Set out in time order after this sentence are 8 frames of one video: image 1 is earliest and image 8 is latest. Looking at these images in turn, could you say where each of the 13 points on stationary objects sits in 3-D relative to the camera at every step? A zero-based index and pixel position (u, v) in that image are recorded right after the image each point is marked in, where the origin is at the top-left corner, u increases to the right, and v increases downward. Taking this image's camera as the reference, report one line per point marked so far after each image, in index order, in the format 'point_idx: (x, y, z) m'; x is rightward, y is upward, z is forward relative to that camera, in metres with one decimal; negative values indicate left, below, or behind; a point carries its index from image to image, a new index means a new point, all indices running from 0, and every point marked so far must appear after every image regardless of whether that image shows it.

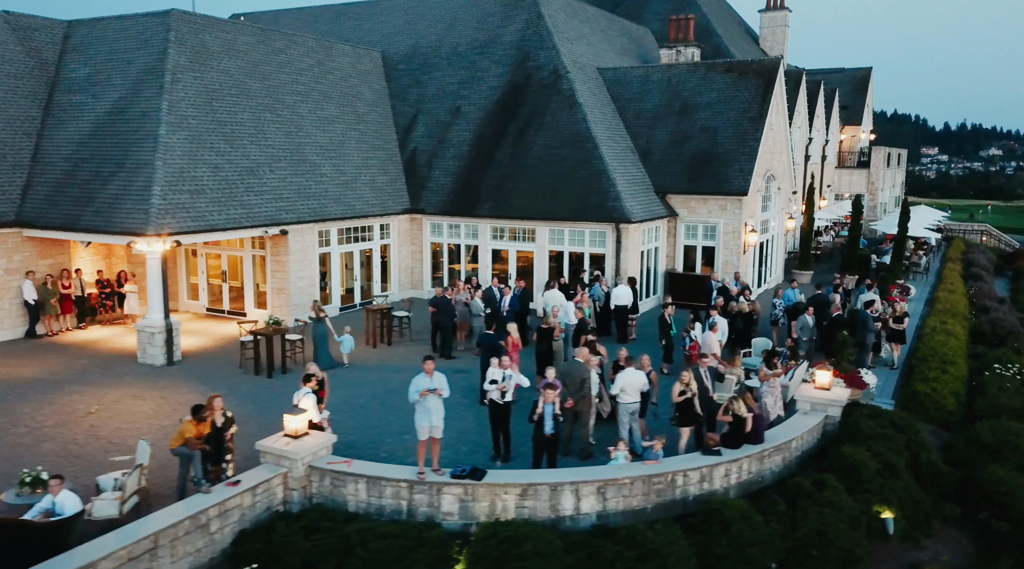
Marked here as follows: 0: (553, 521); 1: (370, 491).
0: (+0.6, -3.4, +12.0) m
1: (-2.1, -3.0, +12.2) m
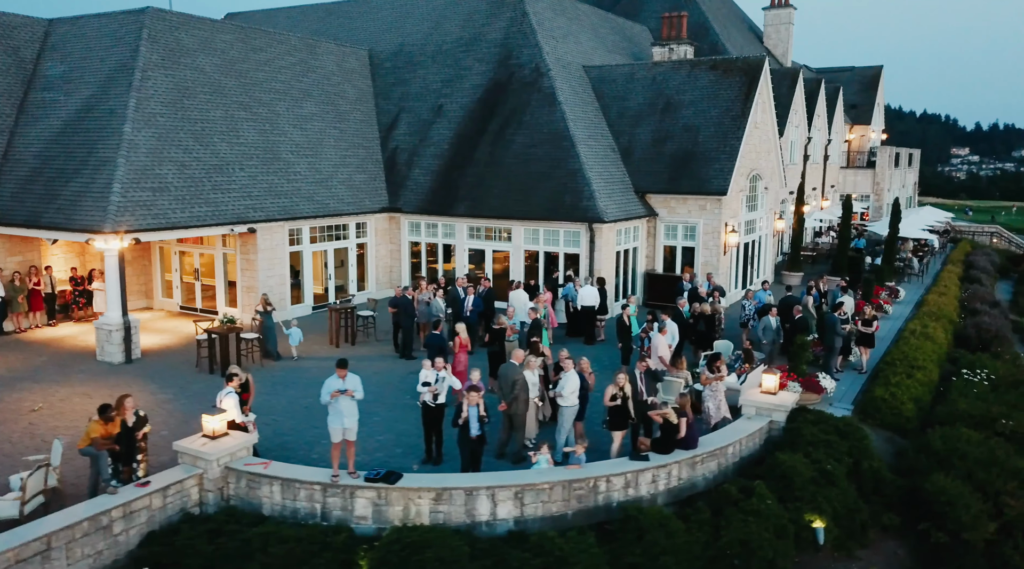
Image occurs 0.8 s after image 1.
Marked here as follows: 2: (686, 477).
0: (-0.6, -3.4, +11.7) m
1: (-3.2, -3.0, +12.0) m
2: (+2.7, -2.9, +12.9) m
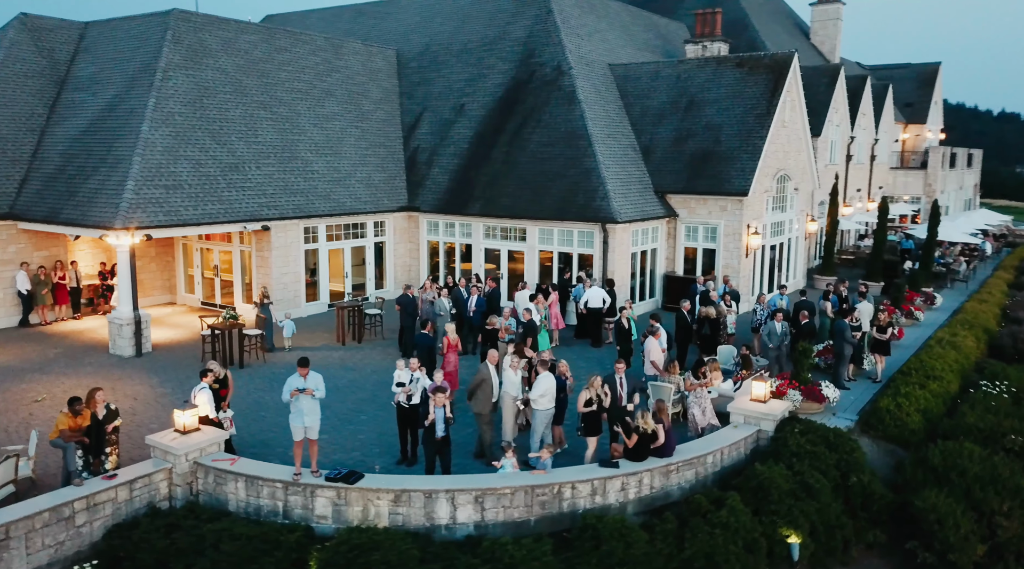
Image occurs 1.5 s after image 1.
0: (-1.2, -3.4, +11.6) m
1: (-3.8, -2.9, +12.1) m
2: (+2.2, -3.0, +12.5) m
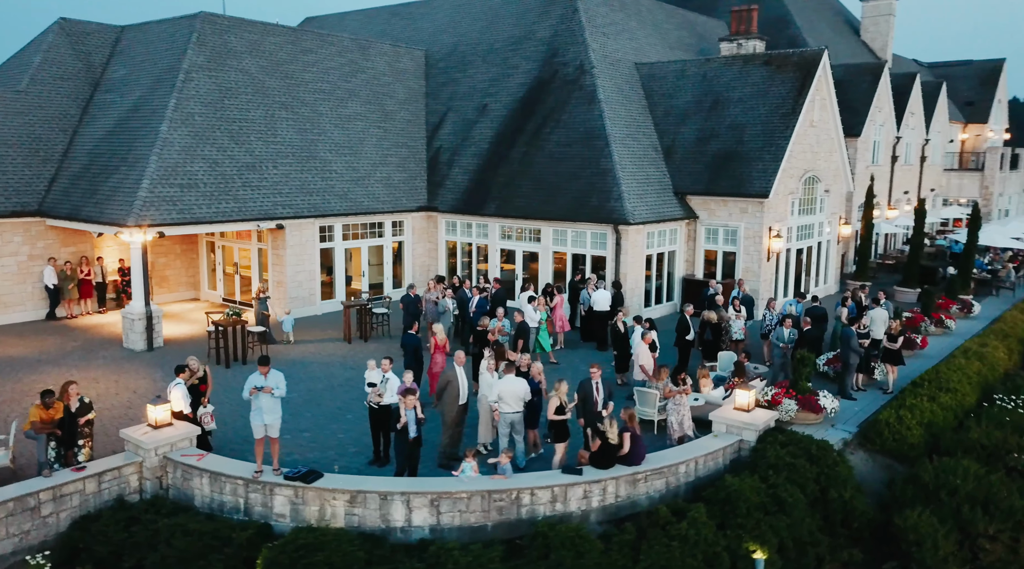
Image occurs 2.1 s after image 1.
0: (-1.8, -3.4, +11.5) m
1: (-4.3, -2.9, +12.2) m
2: (+1.6, -3.0, +12.2) m
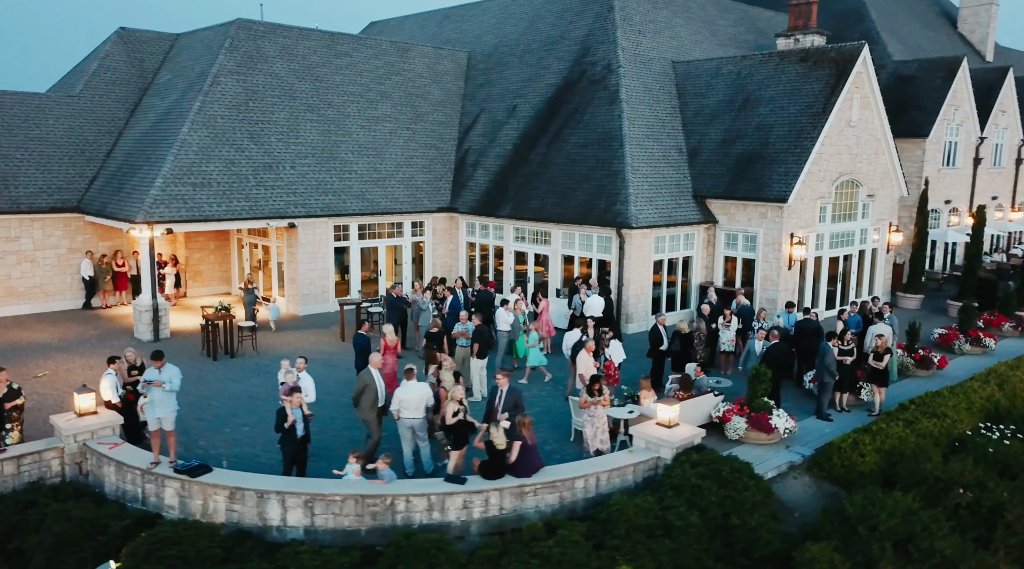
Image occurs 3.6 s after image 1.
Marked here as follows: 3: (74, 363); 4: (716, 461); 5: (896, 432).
0: (-3.5, -3.4, +11.6) m
1: (-5.9, -2.8, +12.6) m
2: (0.0, -3.1, +11.8) m
3: (-10.2, -1.8, +19.6) m
4: (+3.0, -2.6, +12.5) m
5: (+6.5, -2.5, +14.4) m
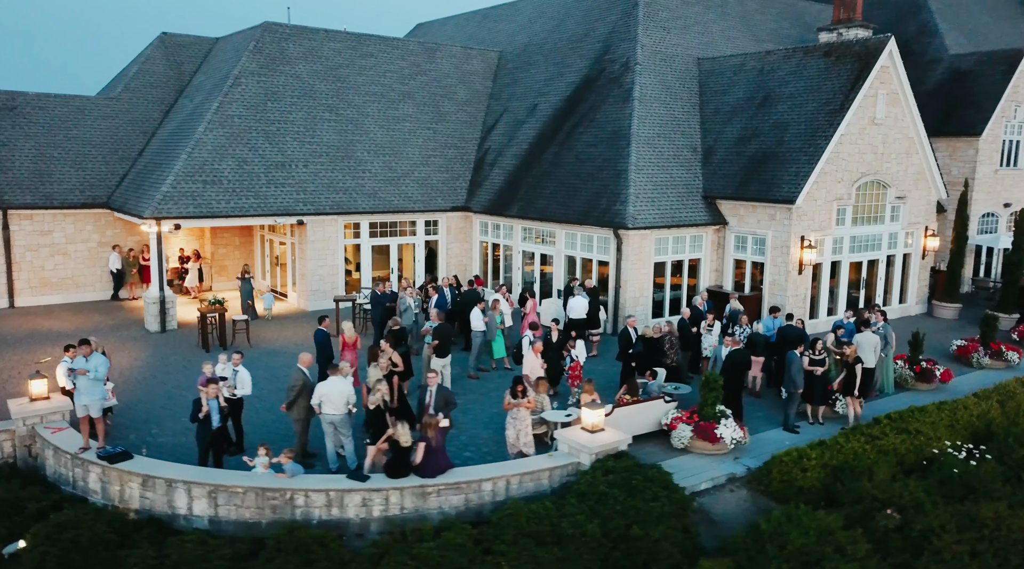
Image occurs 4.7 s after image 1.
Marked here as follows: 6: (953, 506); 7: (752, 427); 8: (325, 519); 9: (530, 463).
0: (-4.9, -3.3, +11.9) m
1: (-7.2, -2.7, +13.2) m
2: (-1.4, -3.1, +11.7) m
3: (-10.6, -1.6, +20.6) m
4: (+1.7, -2.7, +12.1) m
5: (+5.4, -2.6, +13.6) m
6: (+6.0, -3.0, +11.6) m
7: (+4.3, -2.6, +15.3) m
8: (-2.6, -3.2, +11.6) m
9: (+0.3, -2.6, +12.4) m
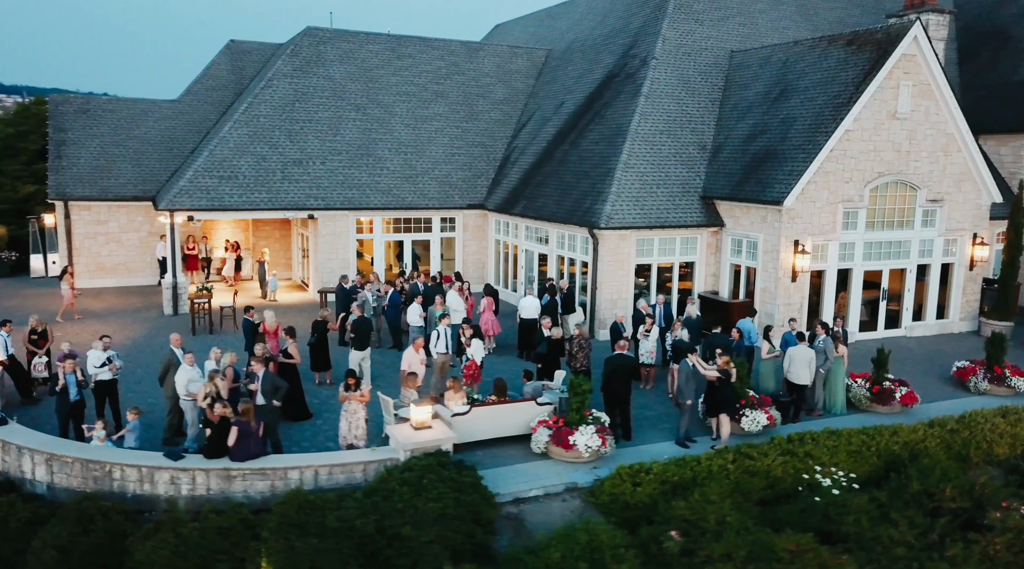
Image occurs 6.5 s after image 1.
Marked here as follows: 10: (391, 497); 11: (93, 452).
0: (-7.5, -3.0, +12.9) m
1: (-9.5, -2.4, +14.6) m
2: (-4.2, -2.9, +12.0) m
3: (-11.3, -1.2, +22.6) m
4: (-1.0, -2.6, +11.7) m
5: (+2.9, -2.7, +12.5) m
6: (+3.1, -3.1, +10.4) m
7: (+2.2, -2.6, +14.4) m
8: (-5.4, -3.0, +12.1) m
9: (-2.4, -2.5, +12.4) m
10: (-1.6, -2.8, +11.2) m
11: (-6.2, -2.5, +12.4) m
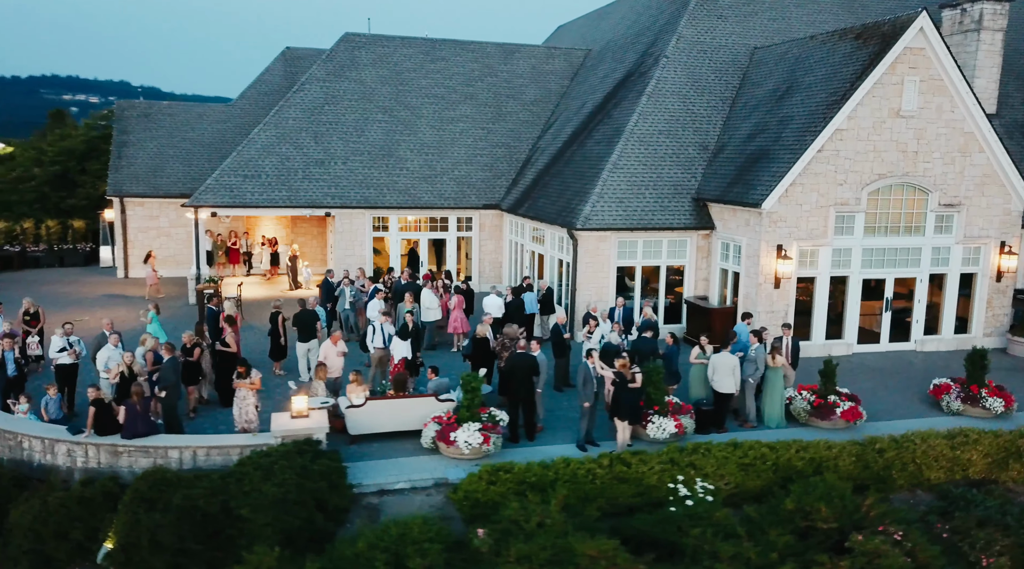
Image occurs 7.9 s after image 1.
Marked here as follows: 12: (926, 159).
0: (-9.3, -2.7, +14.3) m
1: (-11.0, -2.0, +16.3) m
2: (-6.2, -2.7, +12.8) m
3: (-11.5, -0.9, +24.4) m
4: (-3.1, -2.5, +12.1) m
5: (+0.9, -2.7, +12.2) m
6: (+0.7, -3.1, +10.1) m
7: (+0.5, -2.6, +14.2) m
8: (-7.3, -2.8, +13.2) m
9: (-4.3, -2.4, +13.0) m
10: (-3.7, -2.7, +11.7) m
11: (-8.1, -2.2, +13.6) m
12: (+9.8, +3.0, +20.1) m
